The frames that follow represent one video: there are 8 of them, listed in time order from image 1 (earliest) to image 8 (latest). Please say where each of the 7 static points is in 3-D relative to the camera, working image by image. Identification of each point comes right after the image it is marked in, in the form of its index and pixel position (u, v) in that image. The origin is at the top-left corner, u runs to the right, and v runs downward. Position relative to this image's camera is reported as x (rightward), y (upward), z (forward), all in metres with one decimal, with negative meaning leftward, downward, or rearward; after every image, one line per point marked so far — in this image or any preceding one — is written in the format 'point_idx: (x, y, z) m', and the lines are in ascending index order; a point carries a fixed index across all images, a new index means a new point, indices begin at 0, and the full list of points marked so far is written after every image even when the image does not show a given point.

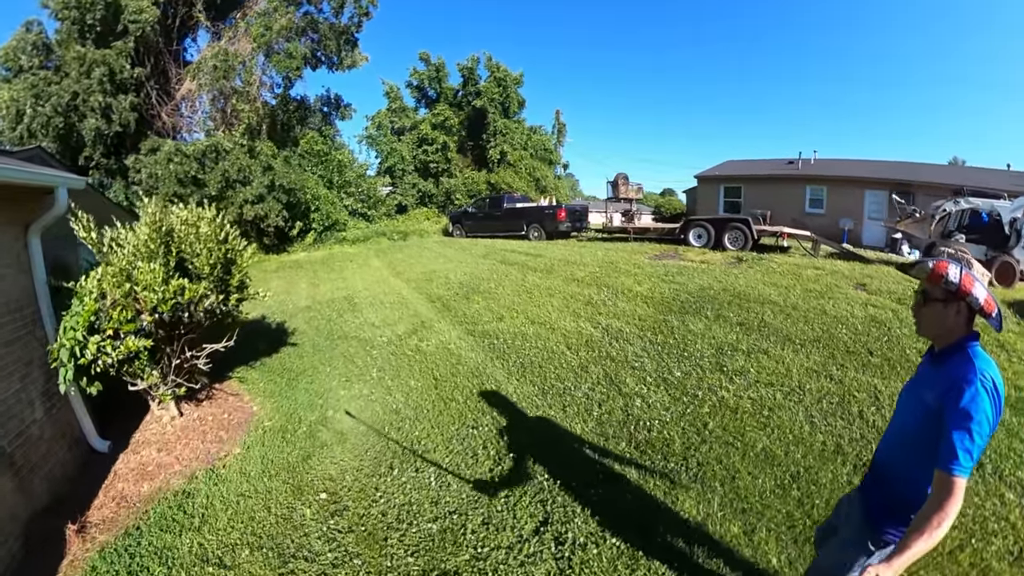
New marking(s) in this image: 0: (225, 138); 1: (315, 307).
0: (-8.2, +4.2, +15.9) m
1: (-3.7, -0.3, +10.4) m
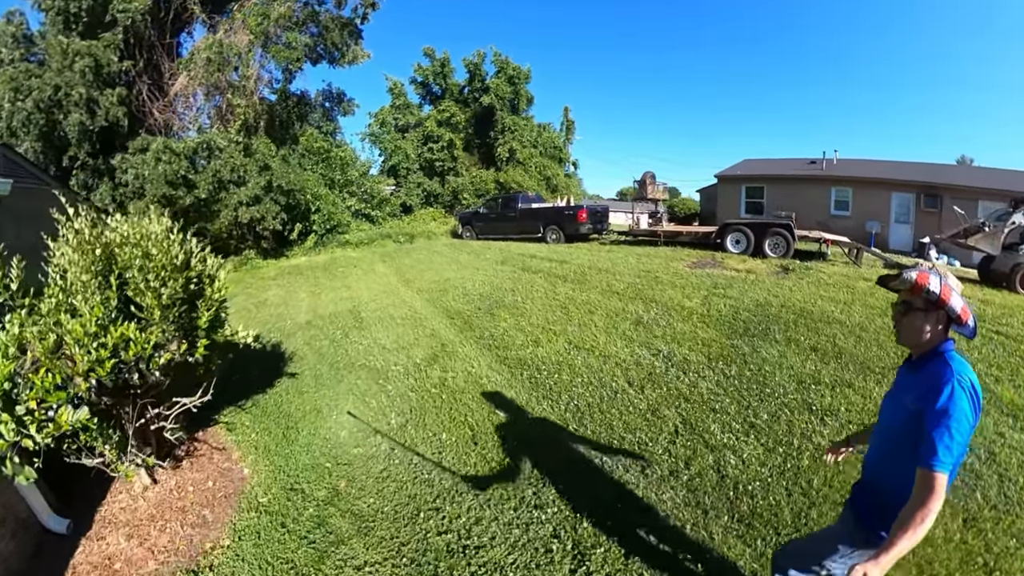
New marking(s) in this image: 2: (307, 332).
0: (-7.7, +3.9, +14.6) m
1: (-3.2, -0.5, +9.1) m
2: (-3.2, -0.6, +8.6) m
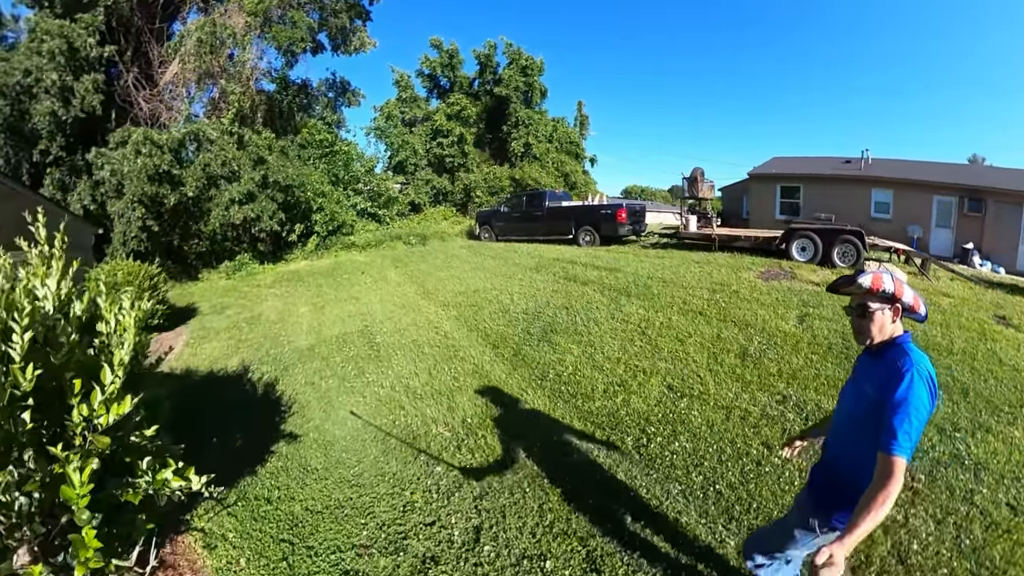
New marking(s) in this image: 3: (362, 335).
0: (-6.9, +3.7, +12.8) m
1: (-2.4, -0.8, +7.3) m
2: (-2.4, -0.8, +6.8) m
3: (-1.9, -0.6, +7.3) m
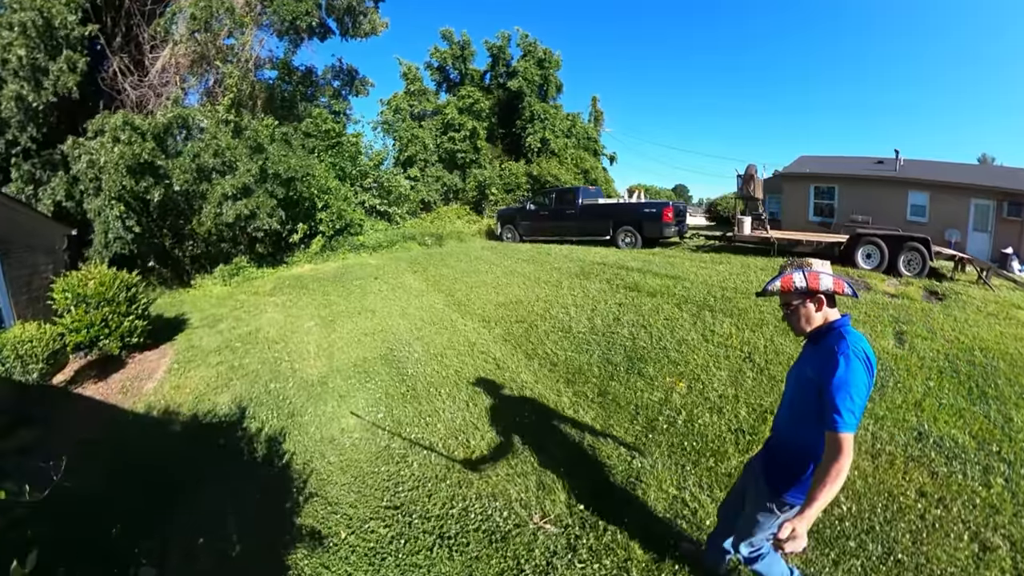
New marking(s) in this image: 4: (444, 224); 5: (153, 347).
0: (-6.2, +3.6, +11.2) m
1: (-1.7, -0.9, +5.8) m
2: (-1.7, -1.0, +5.3) m
3: (-1.2, -0.7, +5.7) m
4: (-1.9, +1.8, +15.9) m
5: (-4.6, -0.8, +7.2) m
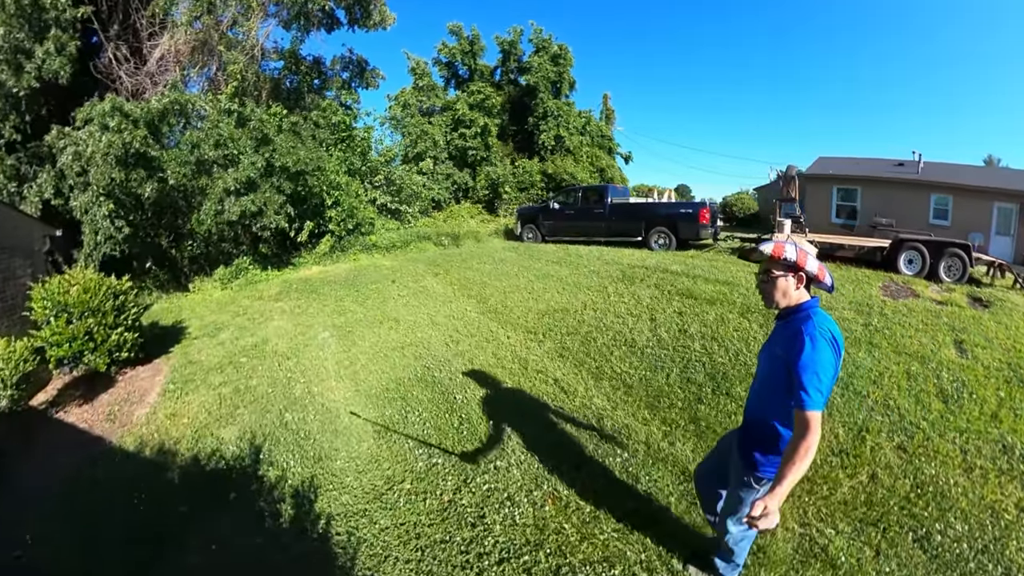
0: (-5.7, +3.5, +10.3) m
1: (-1.2, -1.0, +4.9) m
2: (-1.2, -1.0, +4.4) m
3: (-0.7, -0.8, +4.9) m
4: (-1.4, +1.7, +15.0) m
5: (-4.1, -0.8, +6.3) m
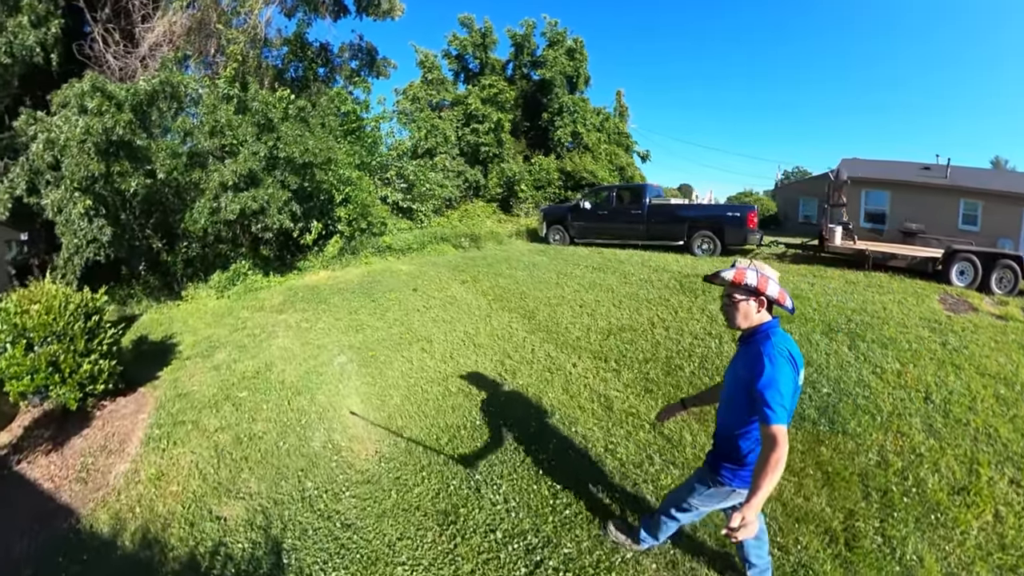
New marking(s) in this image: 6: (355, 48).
0: (-5.2, +3.4, +9.2) m
1: (-0.6, -1.1, +3.8) m
2: (-0.6, -1.1, +3.2) m
3: (-0.1, -0.9, +3.7) m
4: (-0.9, +1.6, +13.9) m
5: (-3.5, -1.0, +5.1) m
6: (-4.1, +6.2, +14.5) m
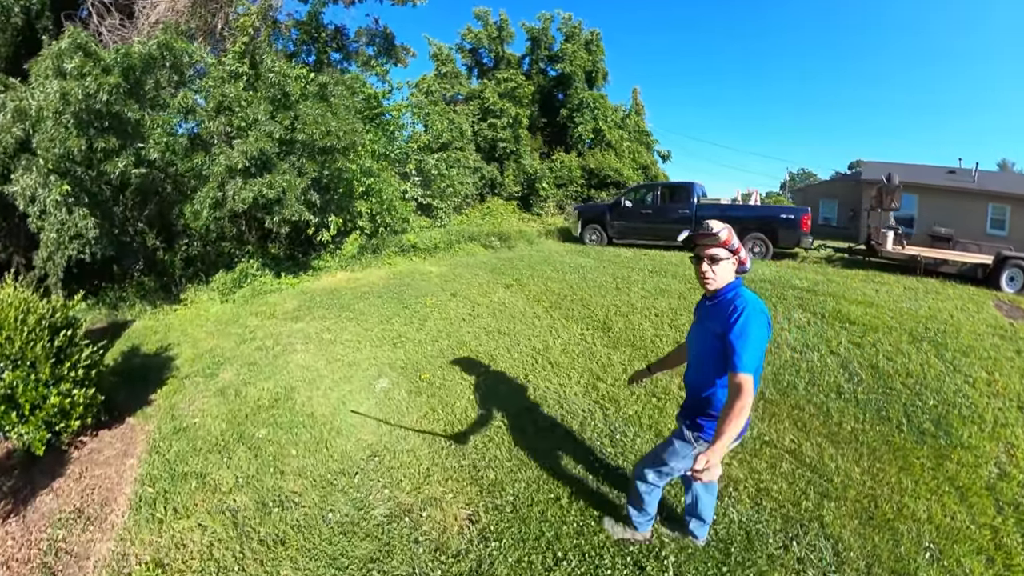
0: (-4.5, +3.4, +8.1) m
1: (0.0, -1.1, +2.7) m
2: (+0.1, -1.2, +2.2) m
3: (+0.5, -1.0, +2.7) m
4: (-0.3, +1.5, +12.9) m
5: (-2.9, -1.0, +4.1) m
6: (-3.4, +6.1, +13.4) m
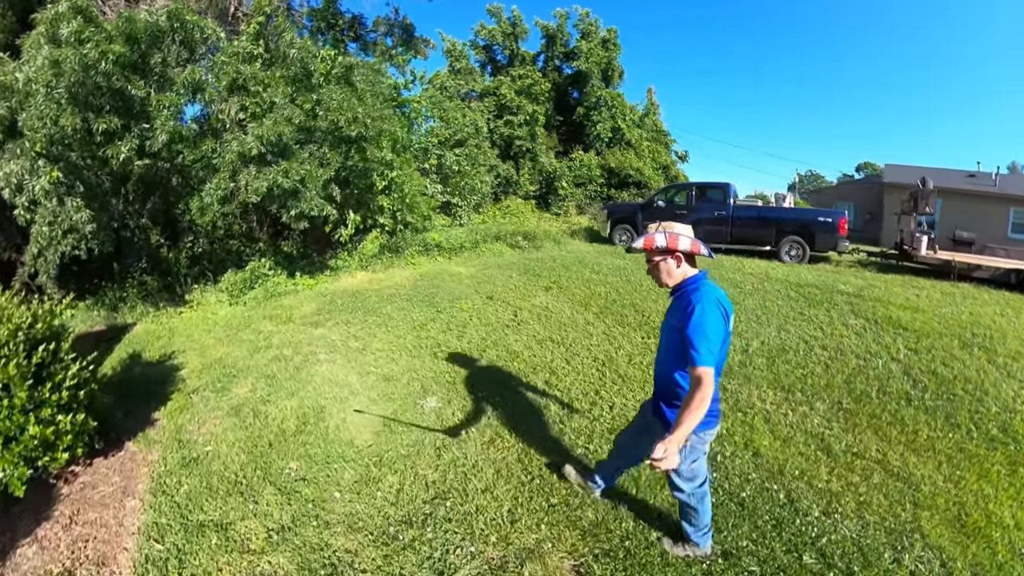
0: (-4.0, +3.4, +7.5) m
1: (+0.5, -1.1, +2.1) m
2: (+0.5, -1.2, +1.6) m
3: (+1.0, -1.0, +2.1) m
4: (+0.2, +1.4, +12.2) m
5: (-2.4, -1.0, +3.4) m
6: (-2.9, +6.1, +12.9) m
